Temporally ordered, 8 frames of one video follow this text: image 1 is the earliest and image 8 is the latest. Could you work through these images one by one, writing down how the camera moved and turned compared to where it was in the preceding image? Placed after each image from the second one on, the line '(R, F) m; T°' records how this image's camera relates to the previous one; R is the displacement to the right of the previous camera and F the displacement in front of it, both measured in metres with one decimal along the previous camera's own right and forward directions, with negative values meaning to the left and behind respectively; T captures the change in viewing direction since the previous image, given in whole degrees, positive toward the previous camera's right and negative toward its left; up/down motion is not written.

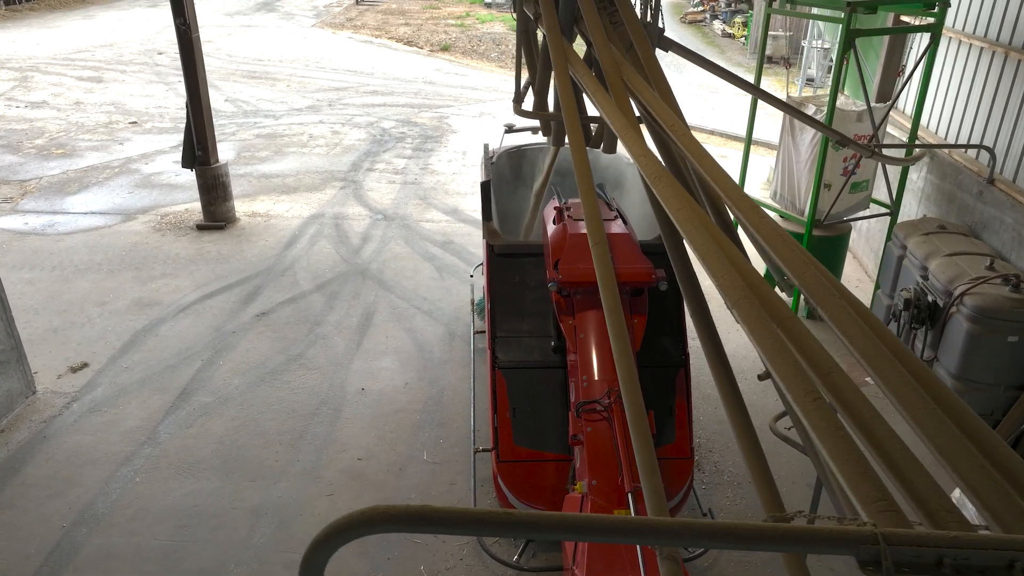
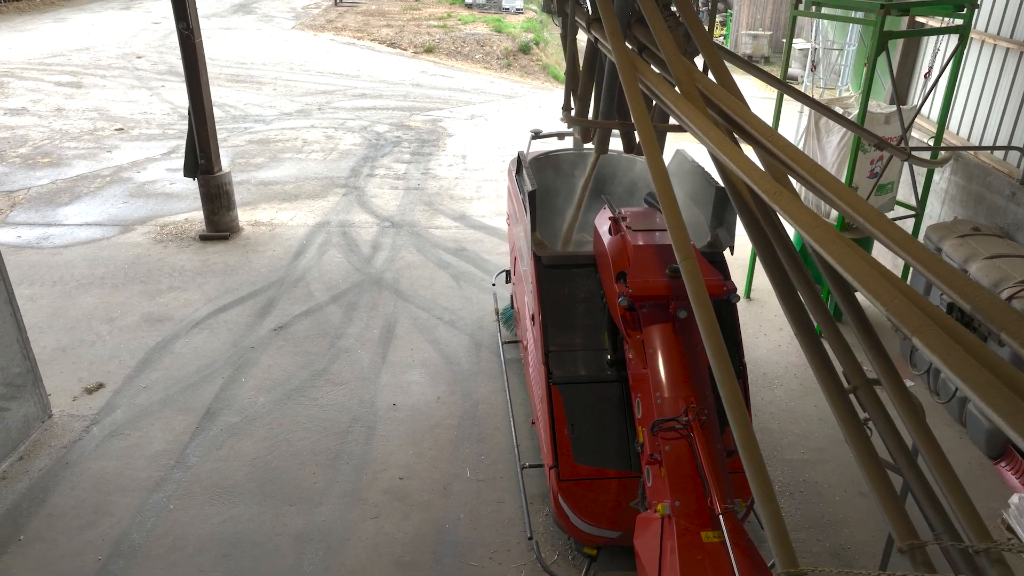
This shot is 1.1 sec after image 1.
(-0.4, +0.1) m; +2°
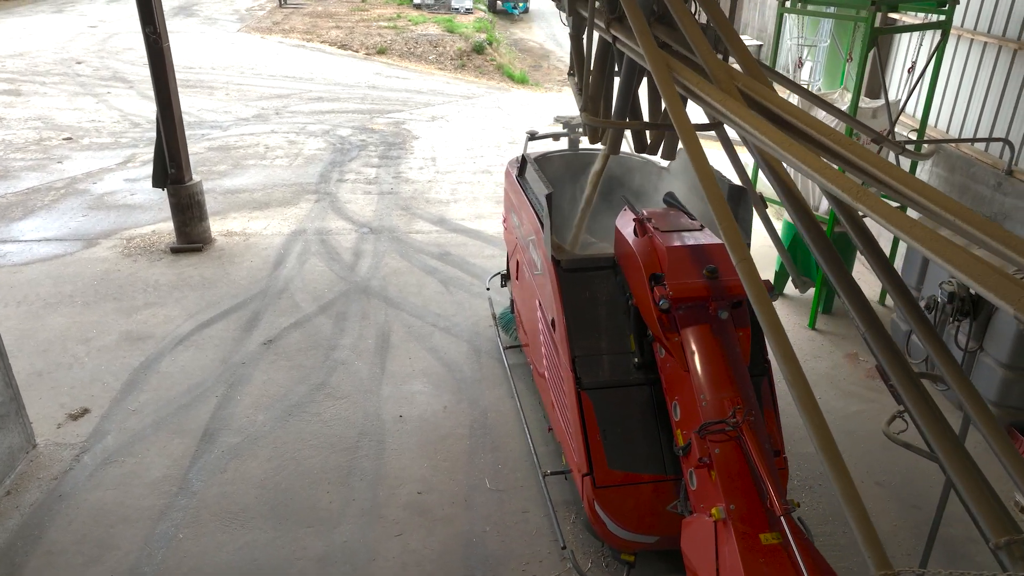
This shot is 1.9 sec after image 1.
(-0.4, +0.1) m; +4°
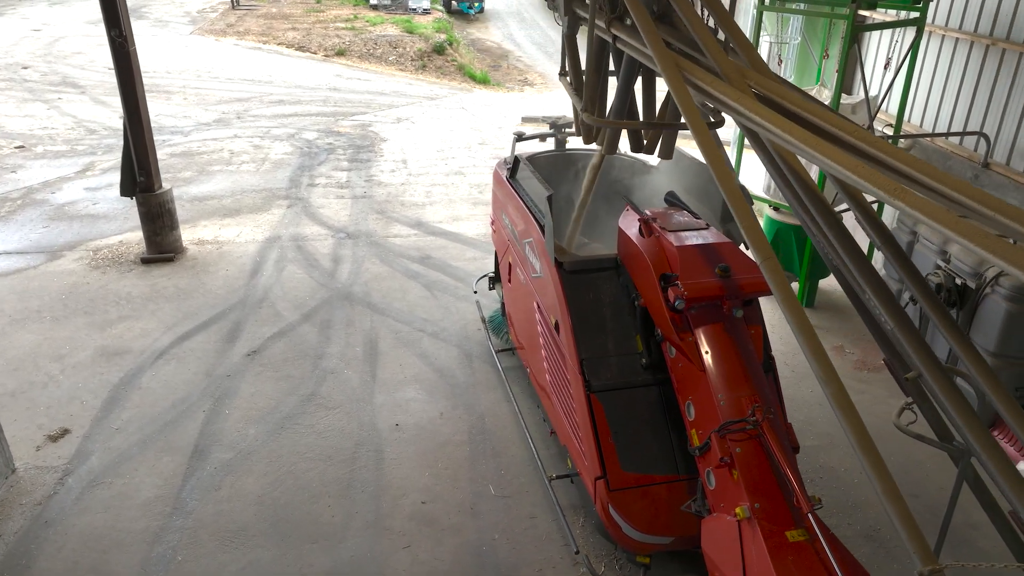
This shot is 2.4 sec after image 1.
(-0.2, +0.1) m; +3°
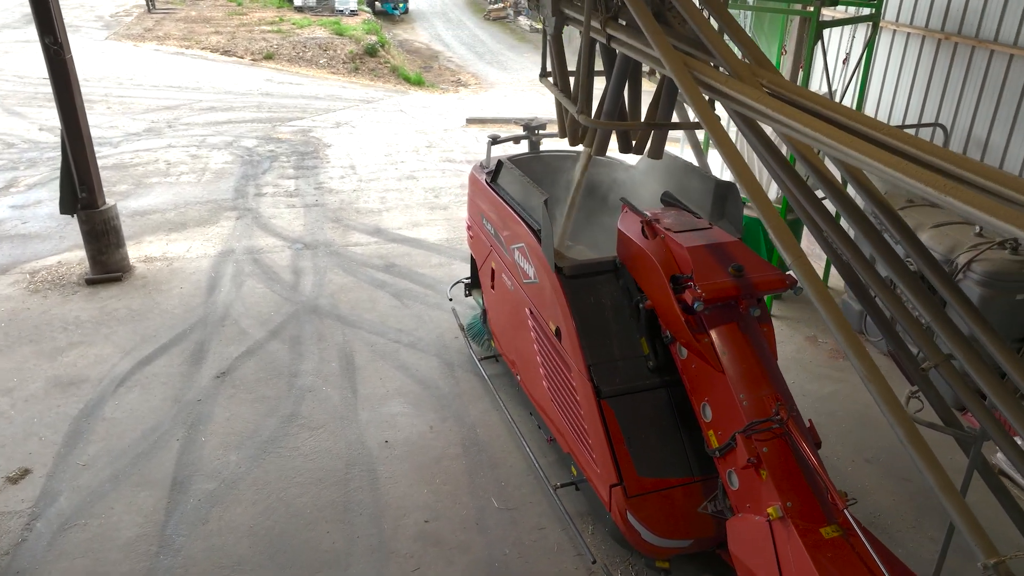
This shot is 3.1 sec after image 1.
(-0.4, +0.1) m; +5°
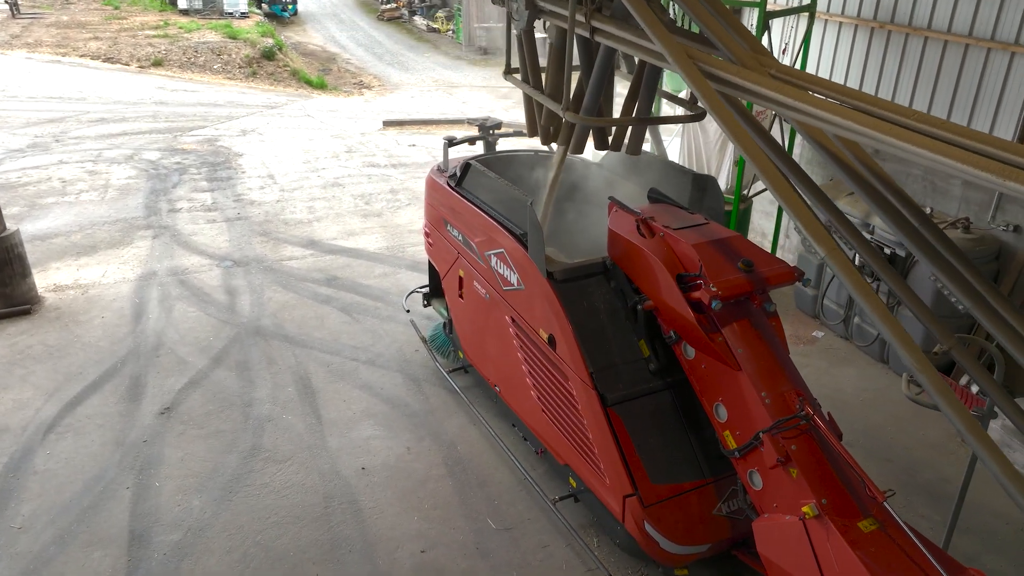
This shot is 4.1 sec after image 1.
(-0.4, +0.2) m; +7°
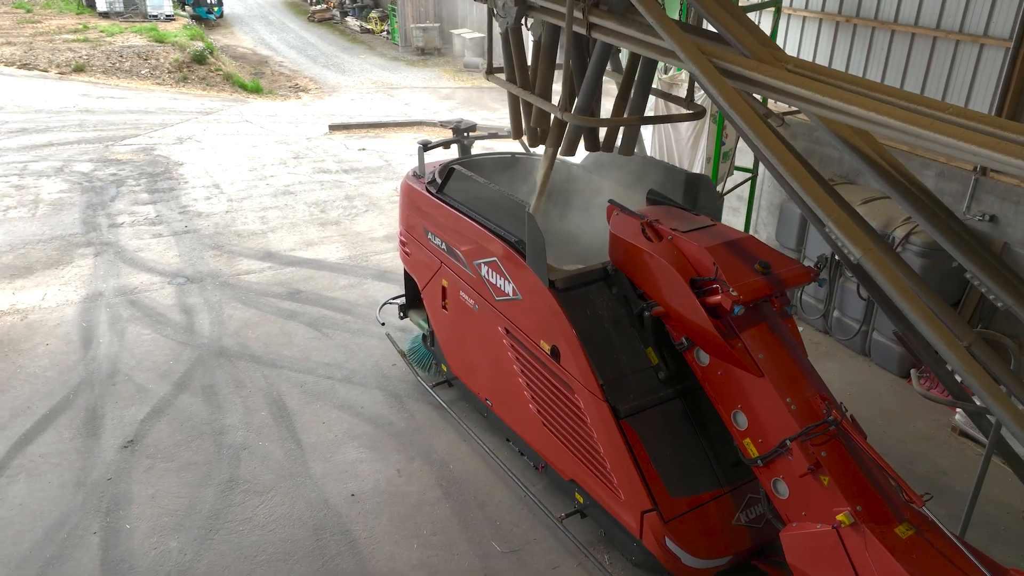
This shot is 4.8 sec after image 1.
(-0.3, +0.2) m; +5°
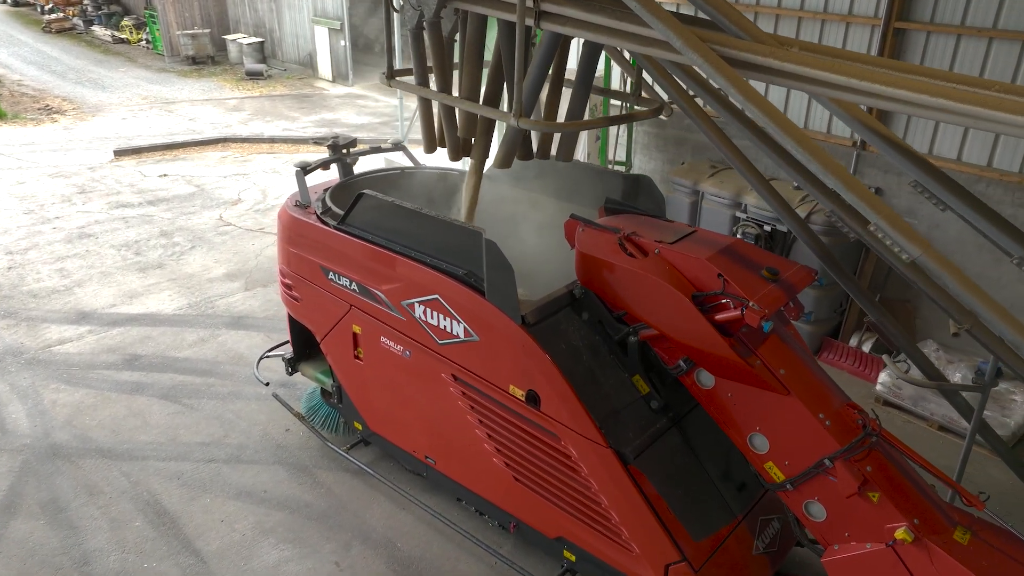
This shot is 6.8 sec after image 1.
(-0.7, +0.7) m; +15°
